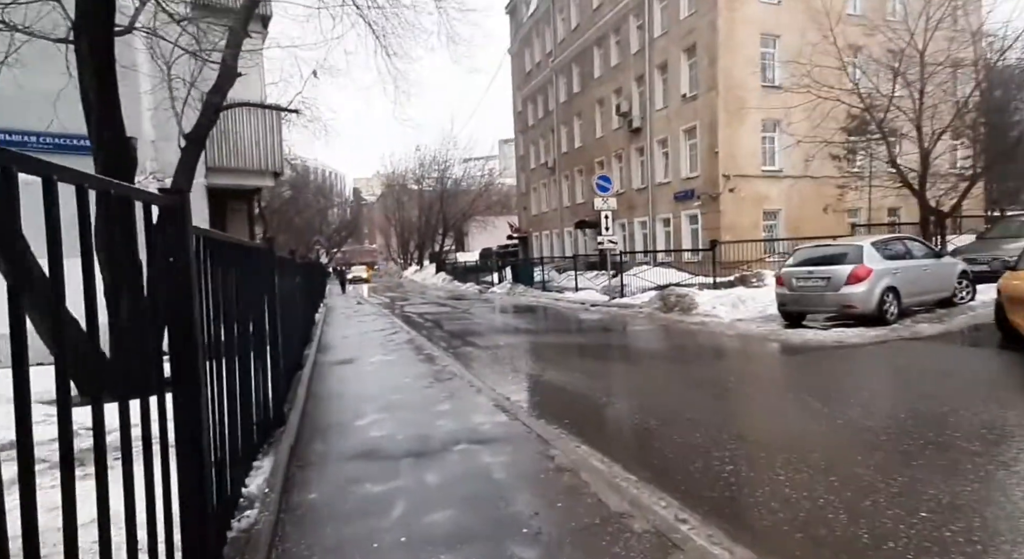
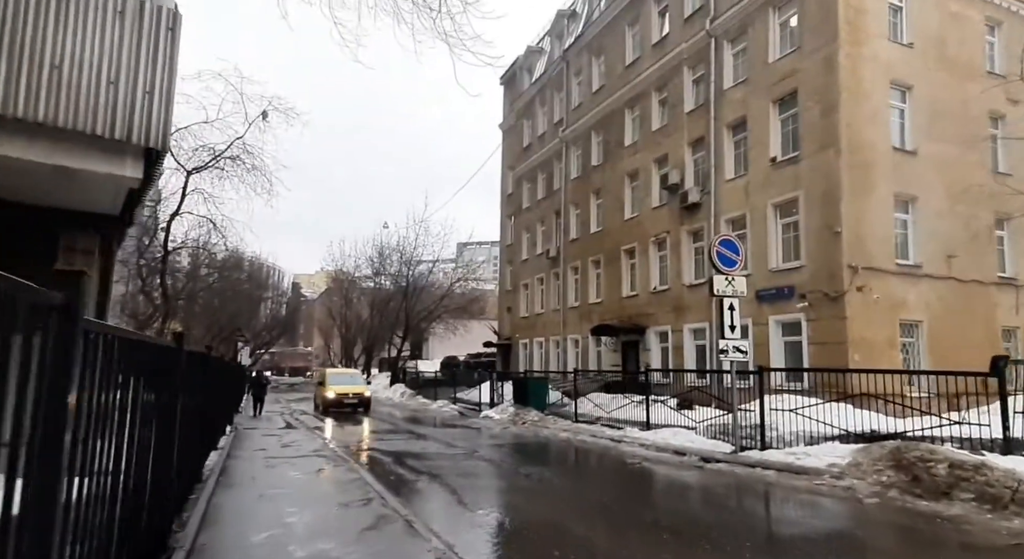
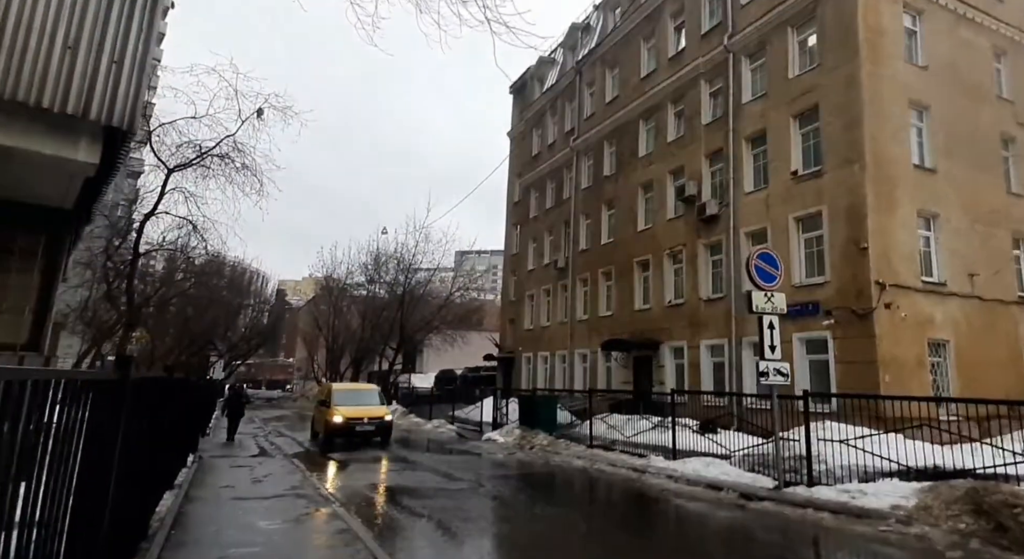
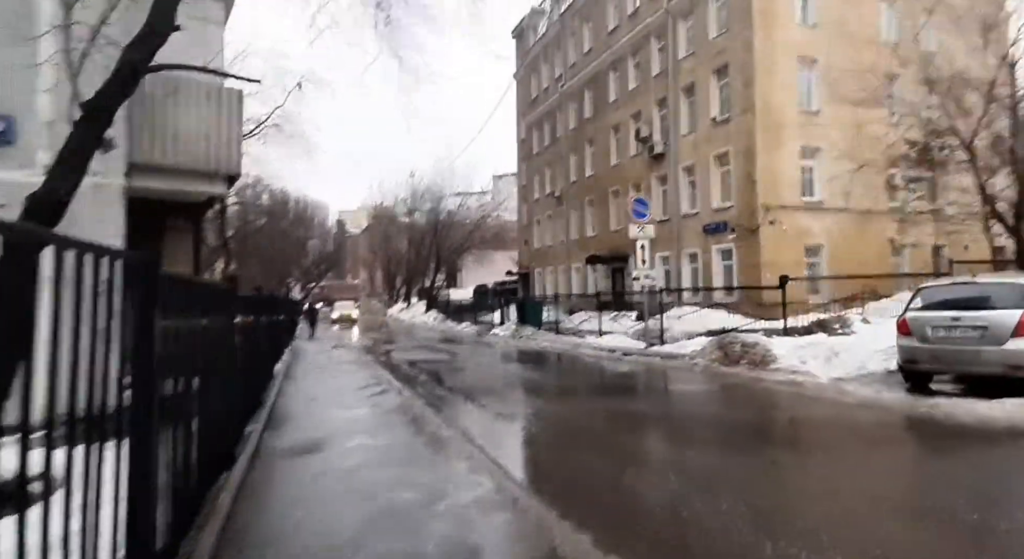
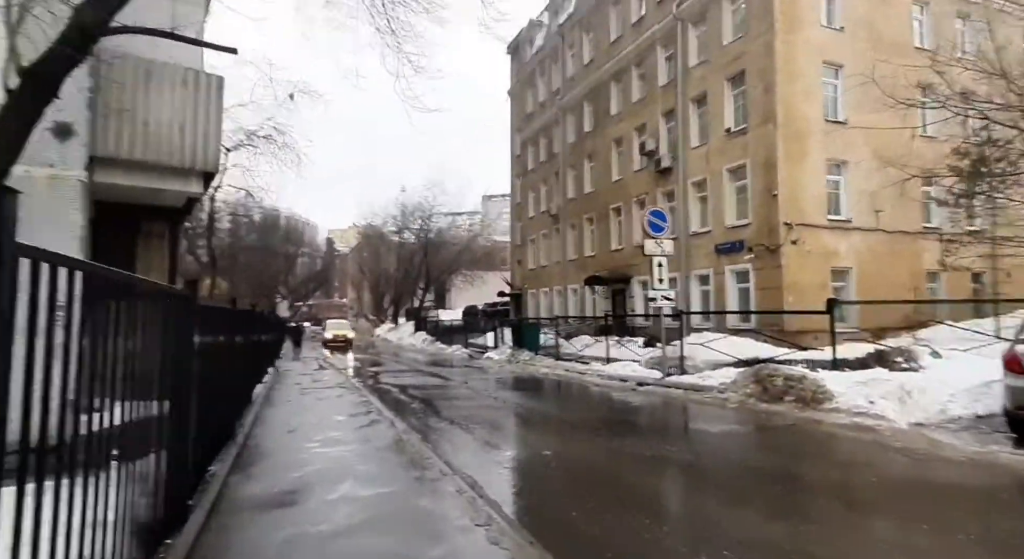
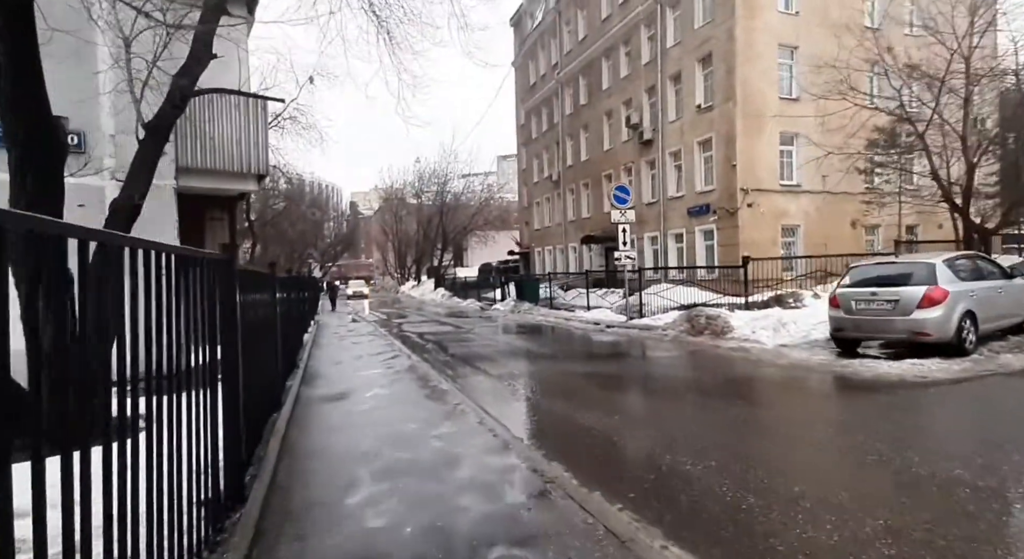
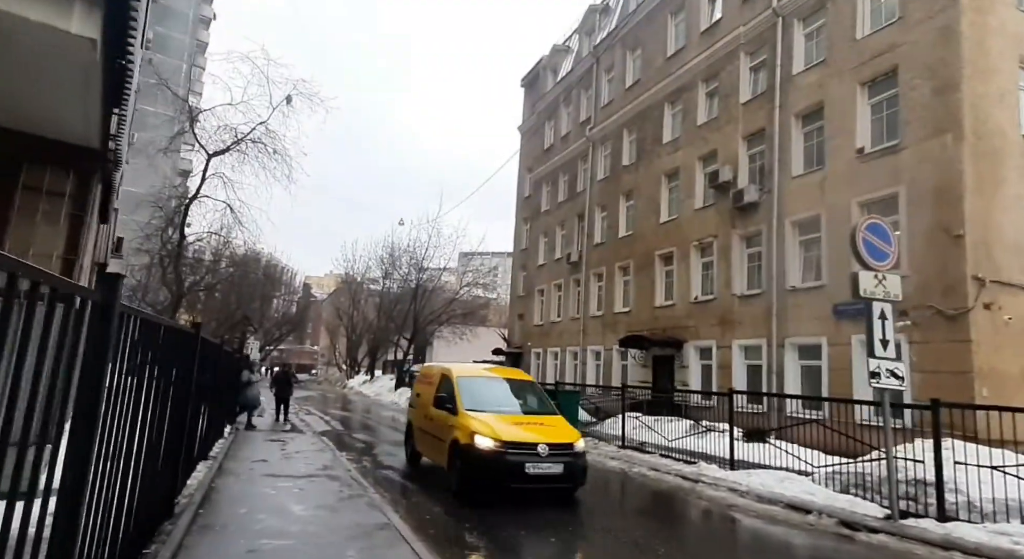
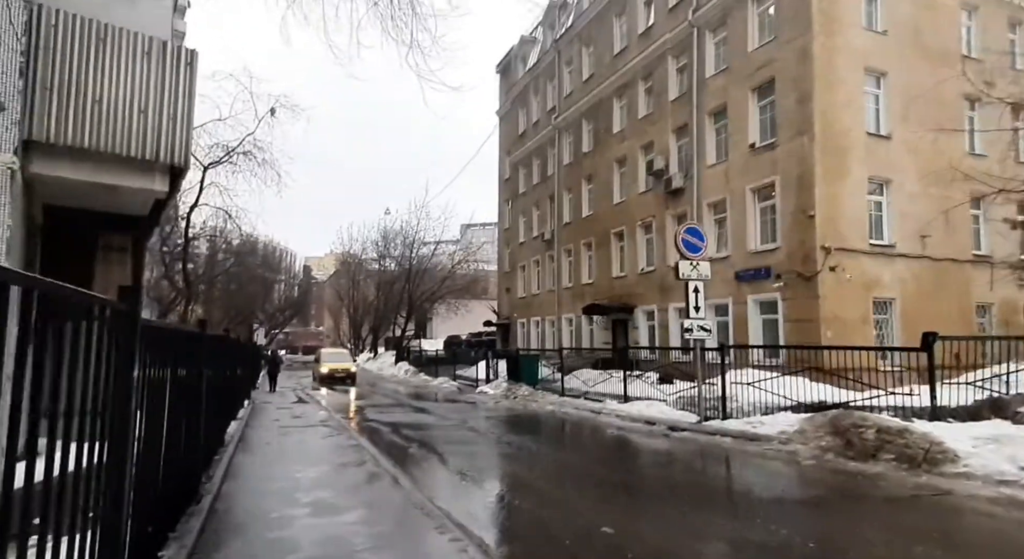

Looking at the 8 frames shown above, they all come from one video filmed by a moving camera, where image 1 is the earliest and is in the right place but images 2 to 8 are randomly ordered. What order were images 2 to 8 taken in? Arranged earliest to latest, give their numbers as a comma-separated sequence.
6, 4, 5, 8, 2, 3, 7
